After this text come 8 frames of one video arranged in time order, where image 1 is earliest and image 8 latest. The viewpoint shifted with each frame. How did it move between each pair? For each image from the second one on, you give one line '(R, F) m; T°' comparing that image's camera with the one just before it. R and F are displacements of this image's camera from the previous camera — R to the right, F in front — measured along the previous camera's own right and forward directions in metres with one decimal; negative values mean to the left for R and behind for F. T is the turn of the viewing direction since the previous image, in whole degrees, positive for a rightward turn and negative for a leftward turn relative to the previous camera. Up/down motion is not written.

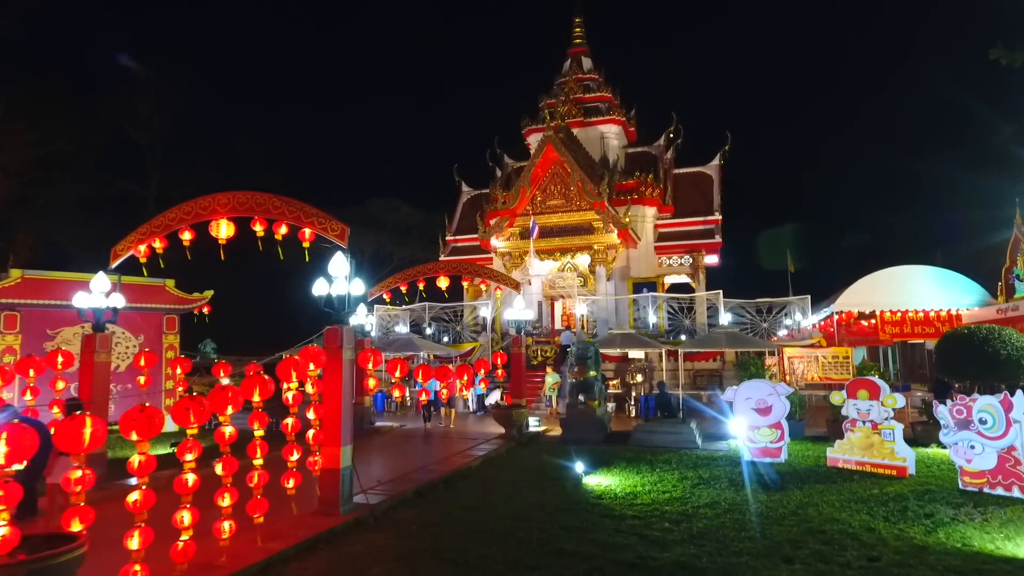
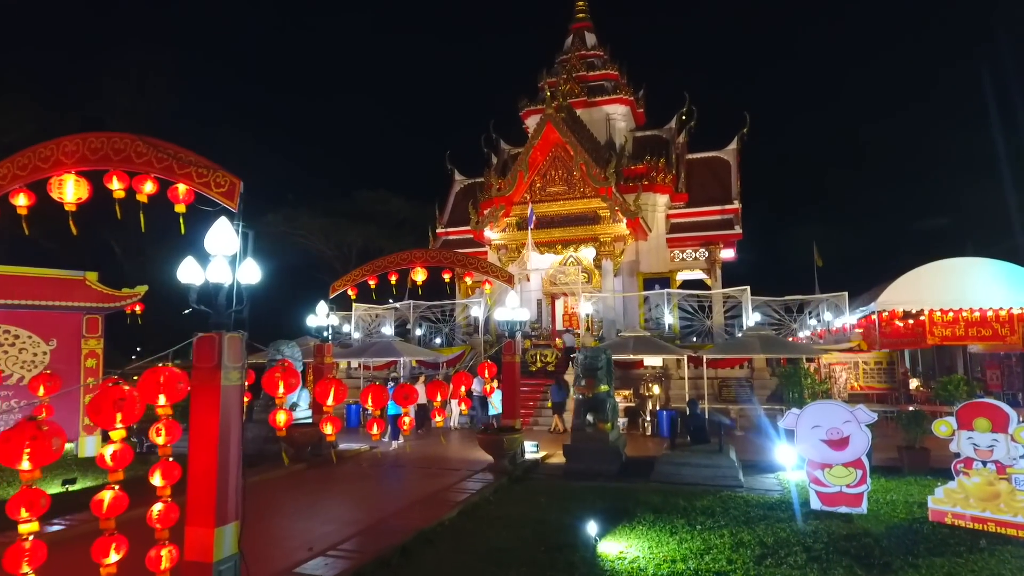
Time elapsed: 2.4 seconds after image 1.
(+0.2, +2.7) m; 0°
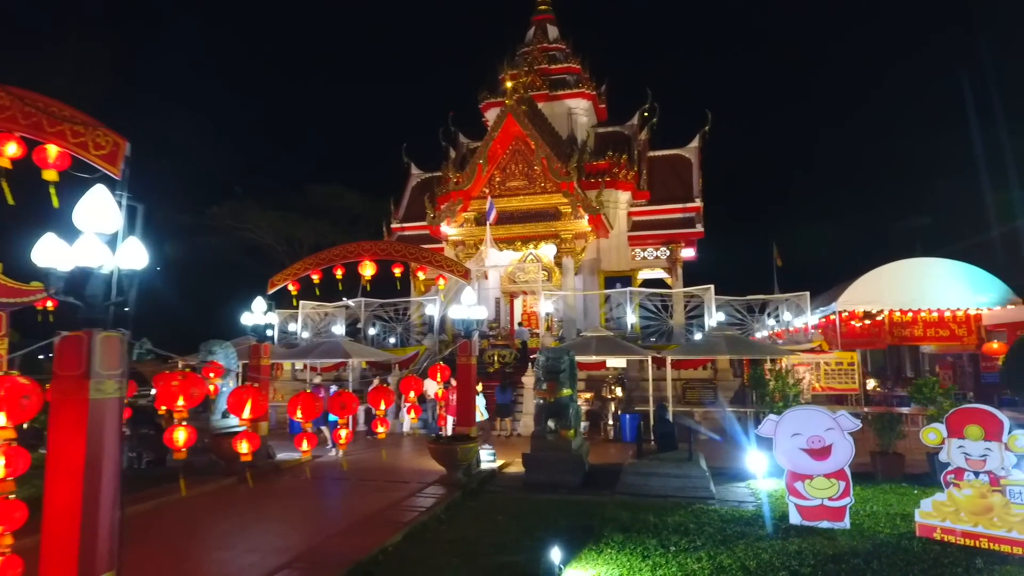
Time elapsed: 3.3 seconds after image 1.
(0.0, +0.8) m; +4°
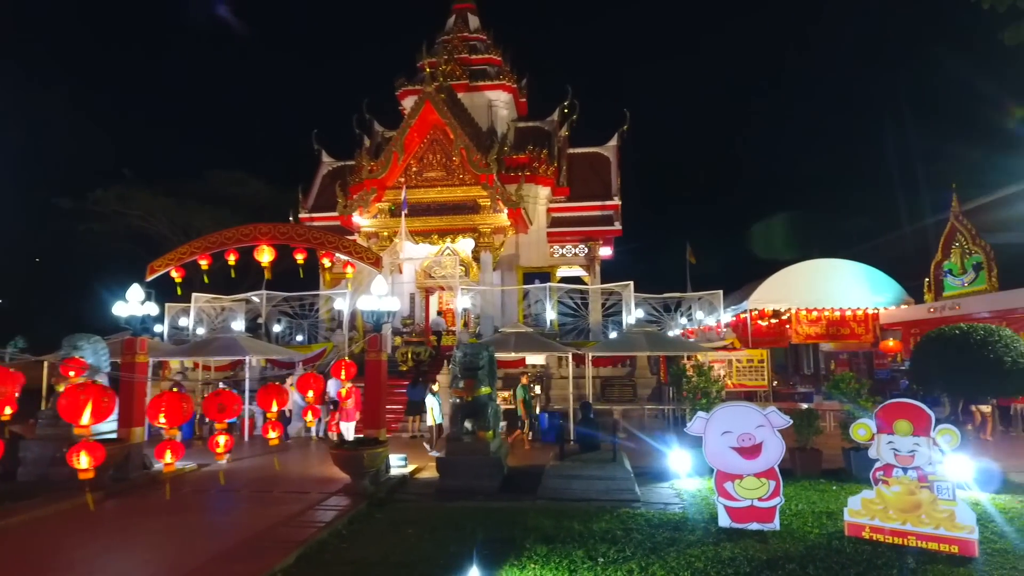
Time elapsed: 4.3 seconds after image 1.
(0.0, +0.7) m; +8°
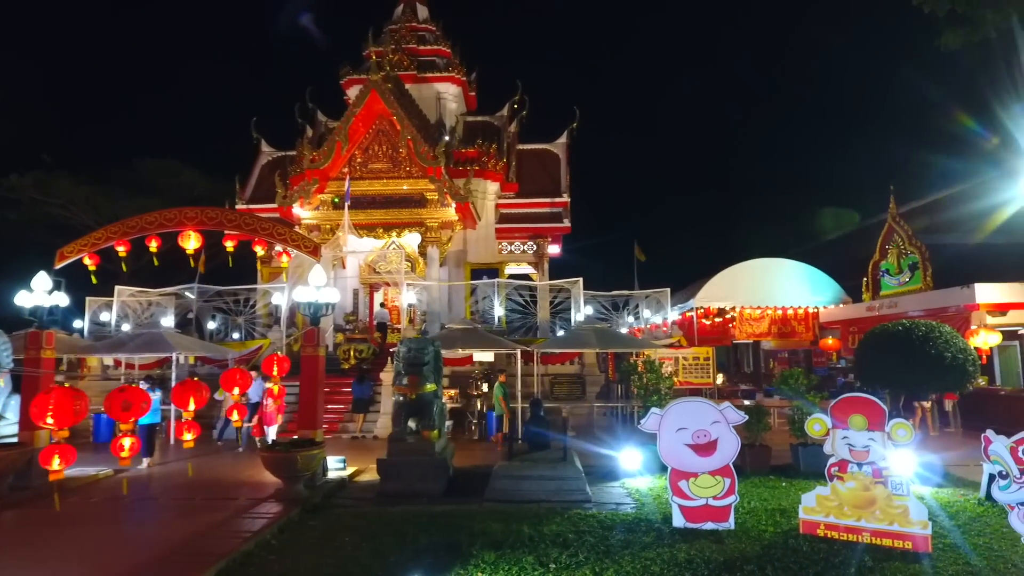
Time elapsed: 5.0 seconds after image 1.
(0.0, +0.4) m; +5°
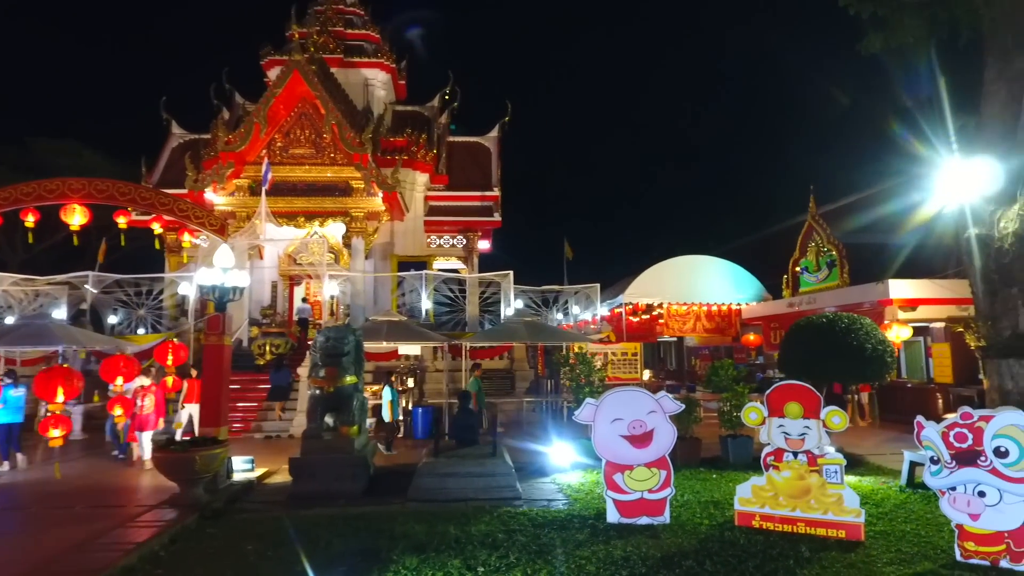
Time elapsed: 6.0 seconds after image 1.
(0.0, +0.5) m; +6°
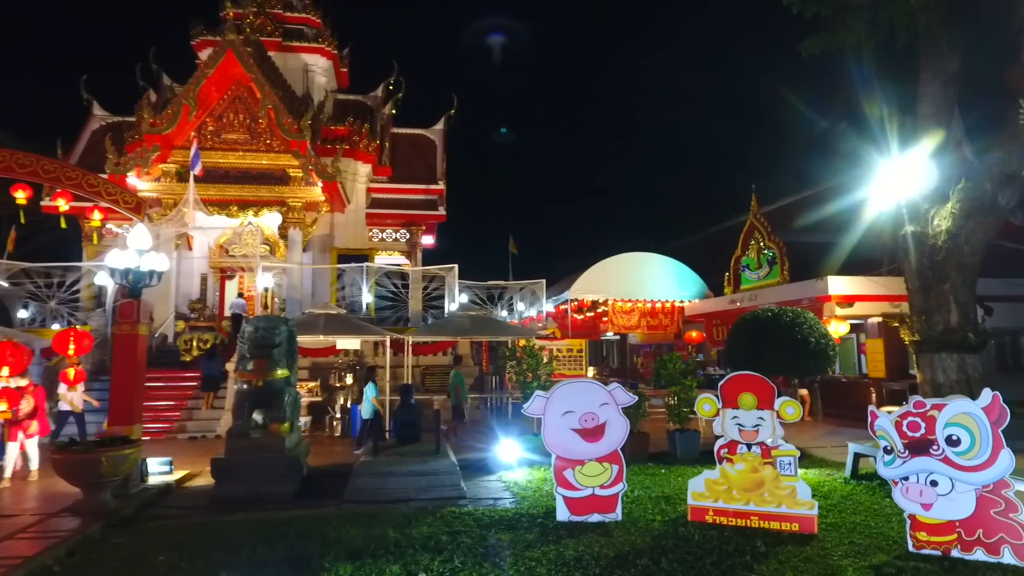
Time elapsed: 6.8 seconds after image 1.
(0.0, +0.4) m; +5°
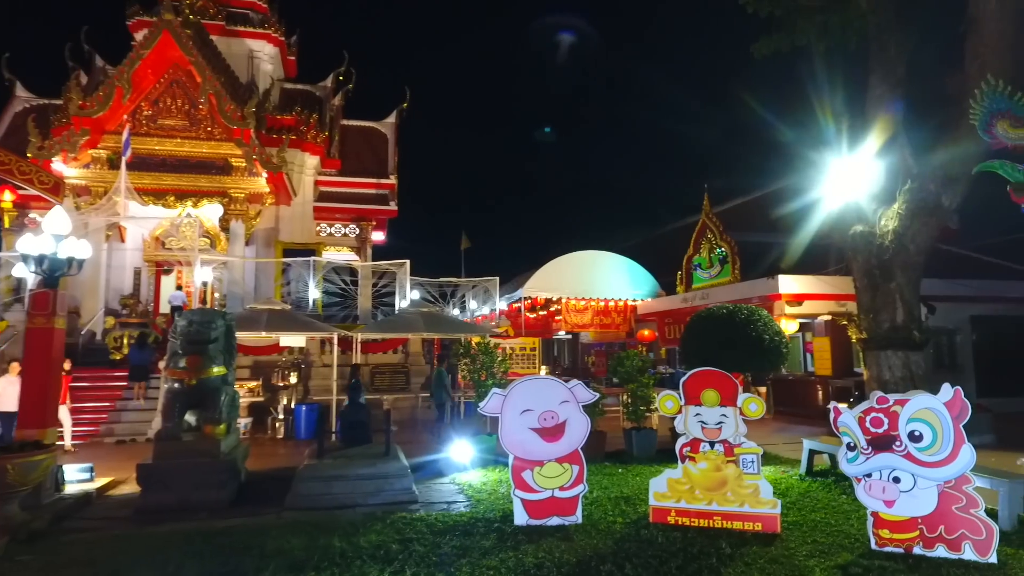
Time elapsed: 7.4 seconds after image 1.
(-0.1, +0.3) m; +4°
